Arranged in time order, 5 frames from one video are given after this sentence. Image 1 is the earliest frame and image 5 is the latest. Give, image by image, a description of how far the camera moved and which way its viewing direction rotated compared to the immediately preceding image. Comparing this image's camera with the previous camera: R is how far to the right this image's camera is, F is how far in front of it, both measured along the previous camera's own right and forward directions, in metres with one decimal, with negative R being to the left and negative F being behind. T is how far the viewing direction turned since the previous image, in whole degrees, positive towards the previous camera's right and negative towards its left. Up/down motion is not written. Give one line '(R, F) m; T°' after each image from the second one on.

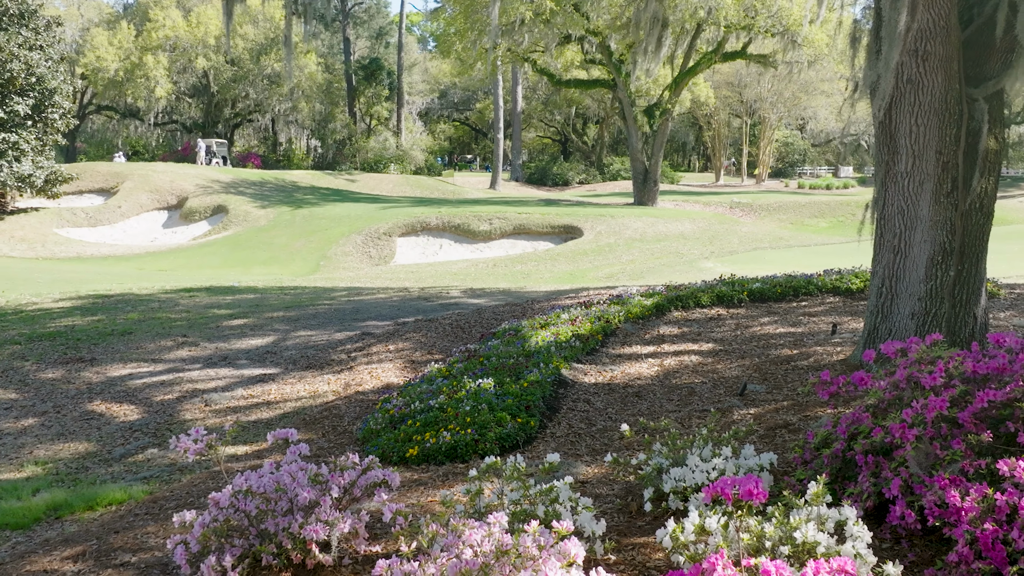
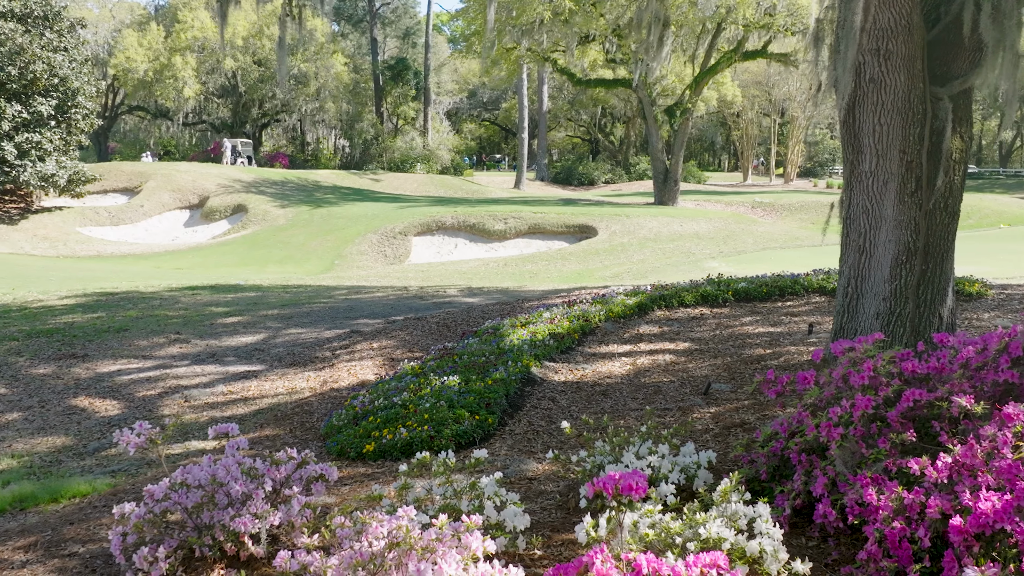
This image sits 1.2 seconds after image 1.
(+0.4, 0.0) m; -2°
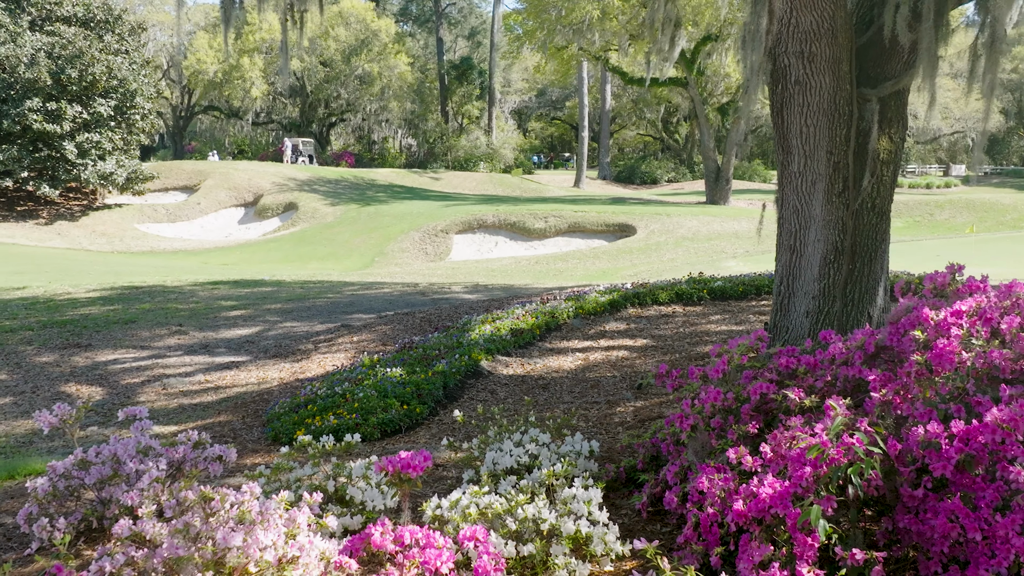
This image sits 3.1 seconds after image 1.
(+0.8, -0.2) m; -4°
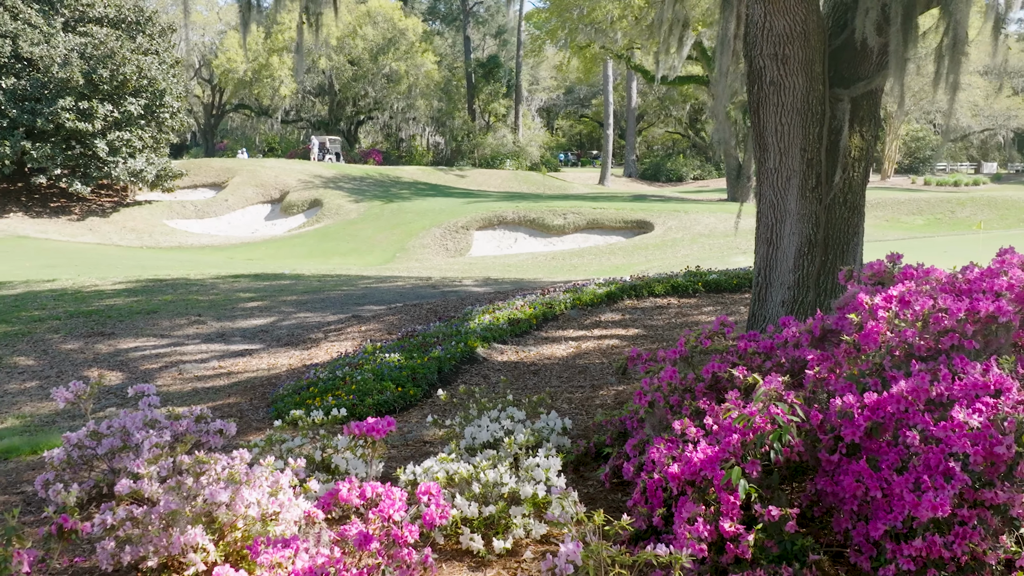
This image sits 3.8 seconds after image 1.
(+0.2, -0.3) m; -2°
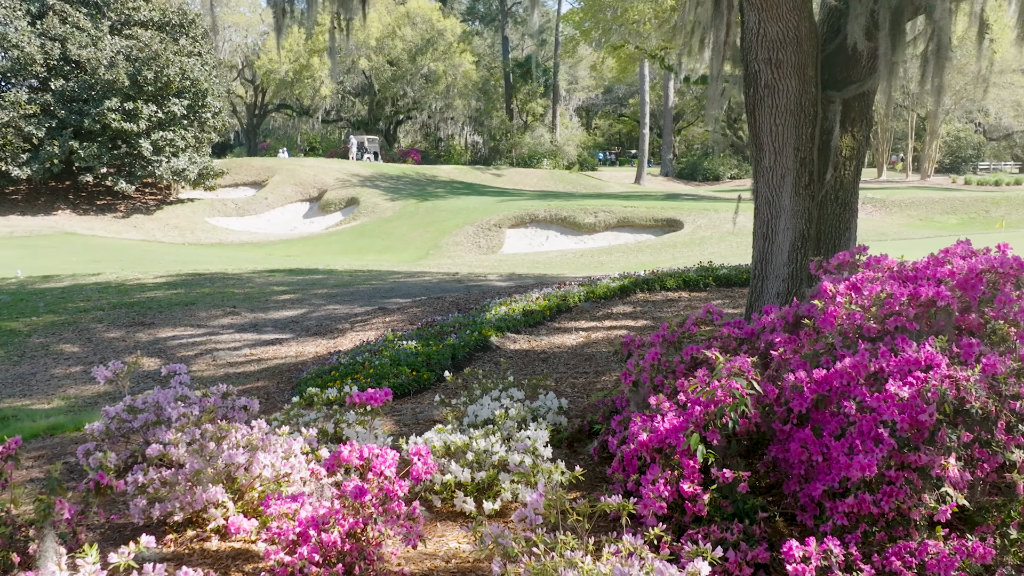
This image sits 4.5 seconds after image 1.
(+0.2, -0.4) m; -2°
